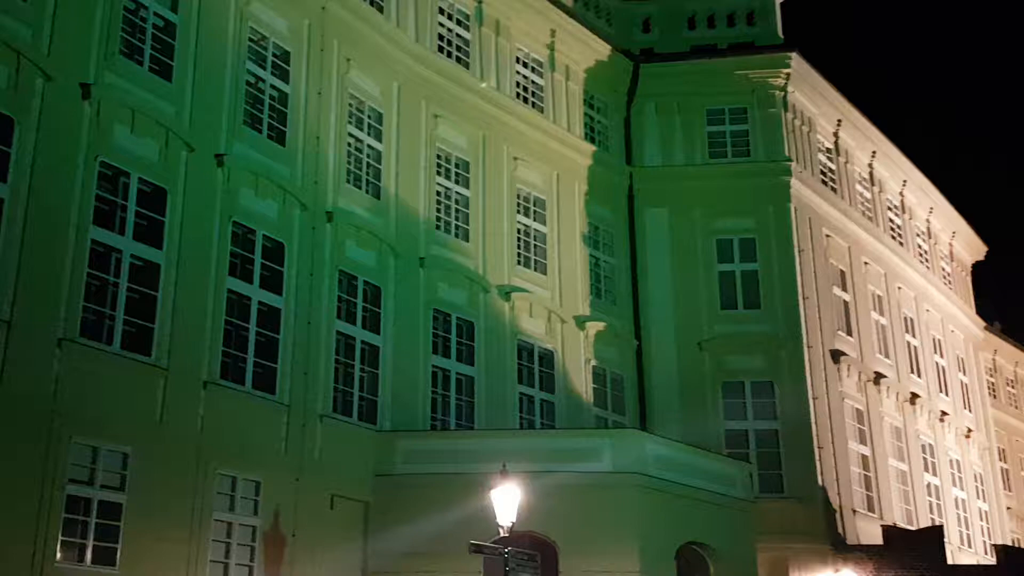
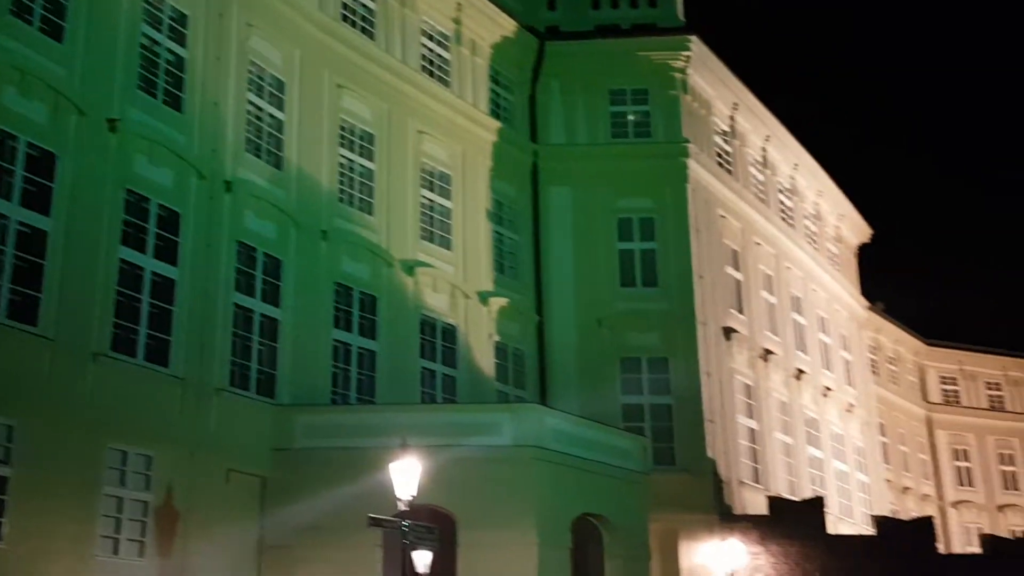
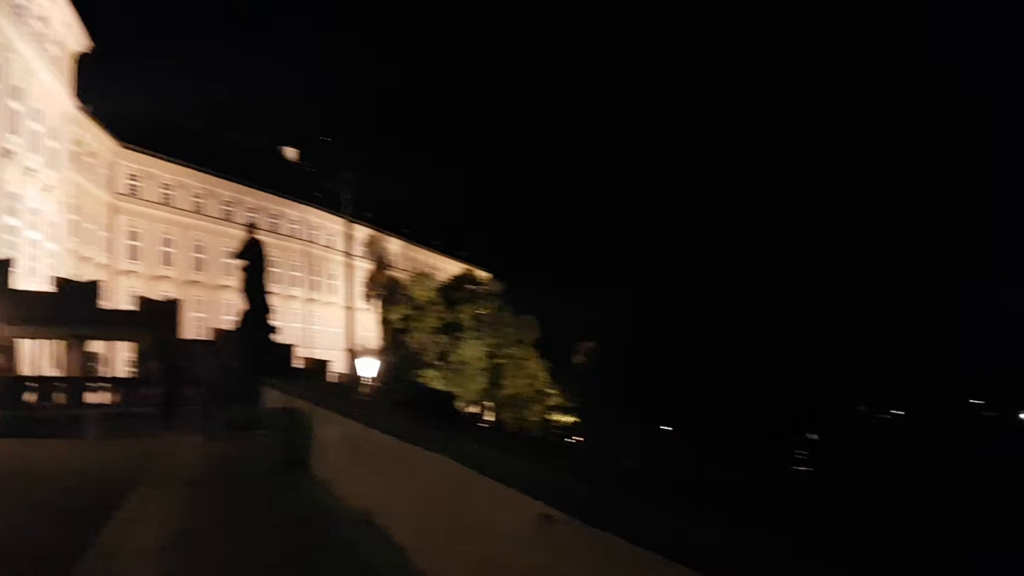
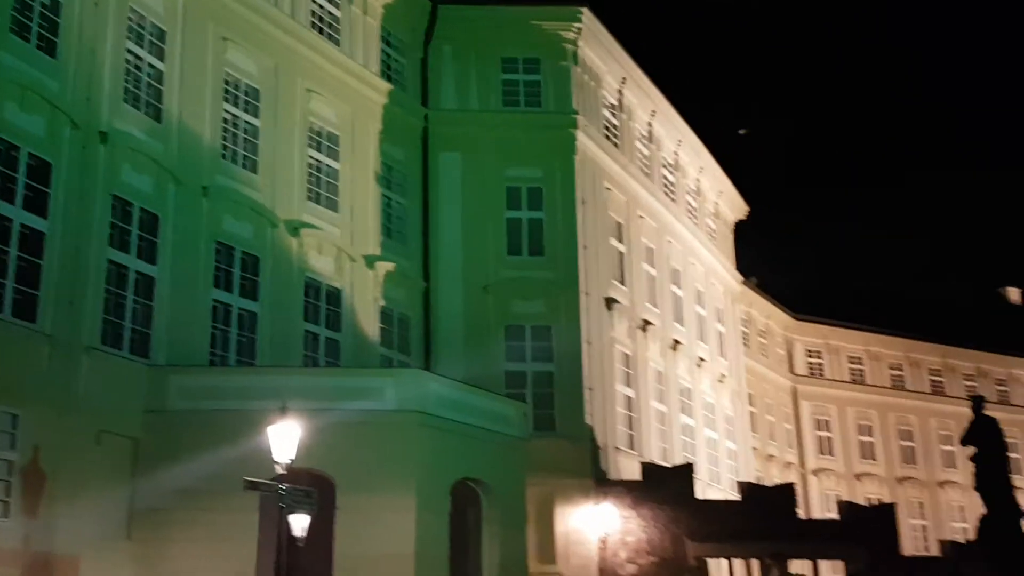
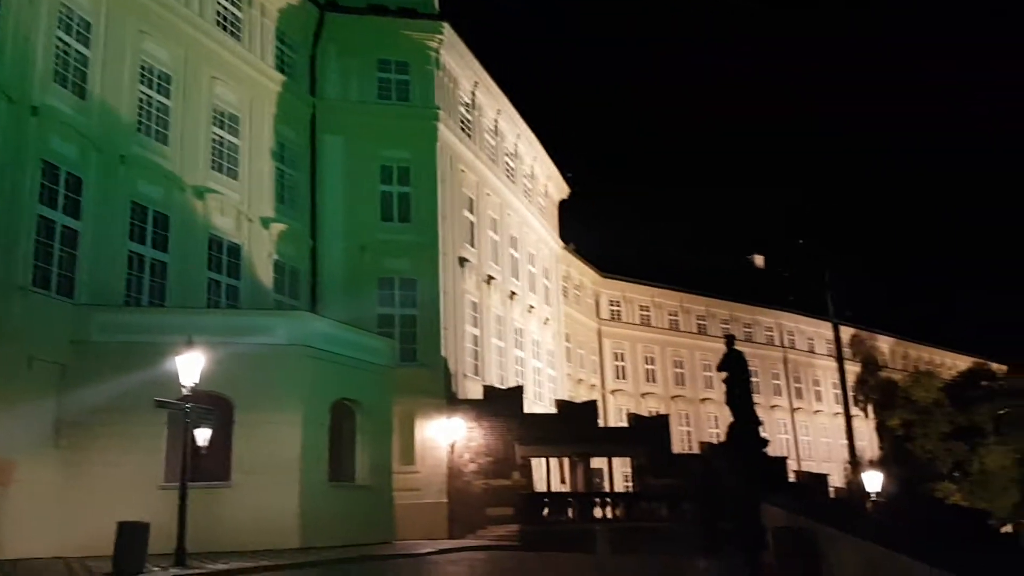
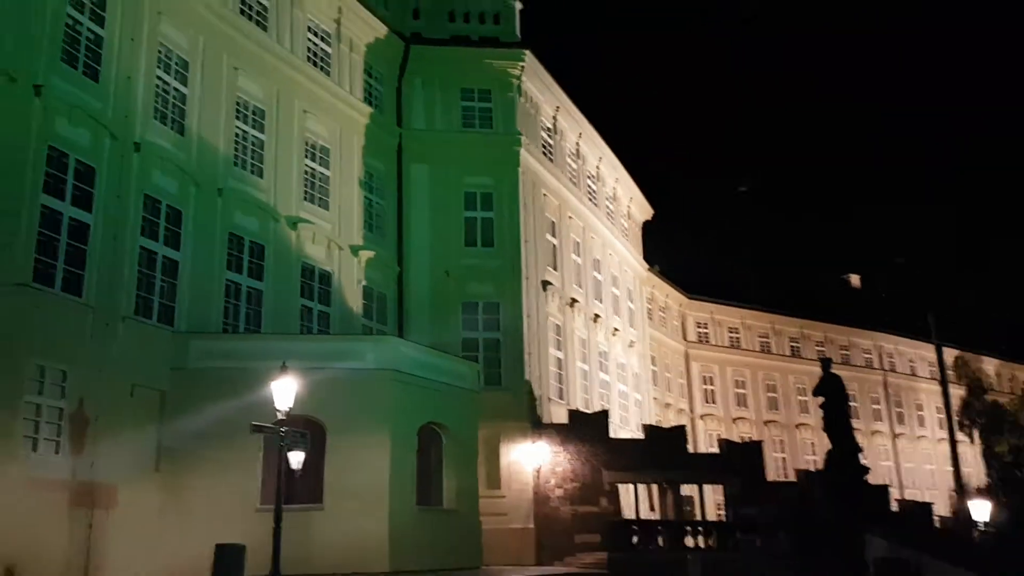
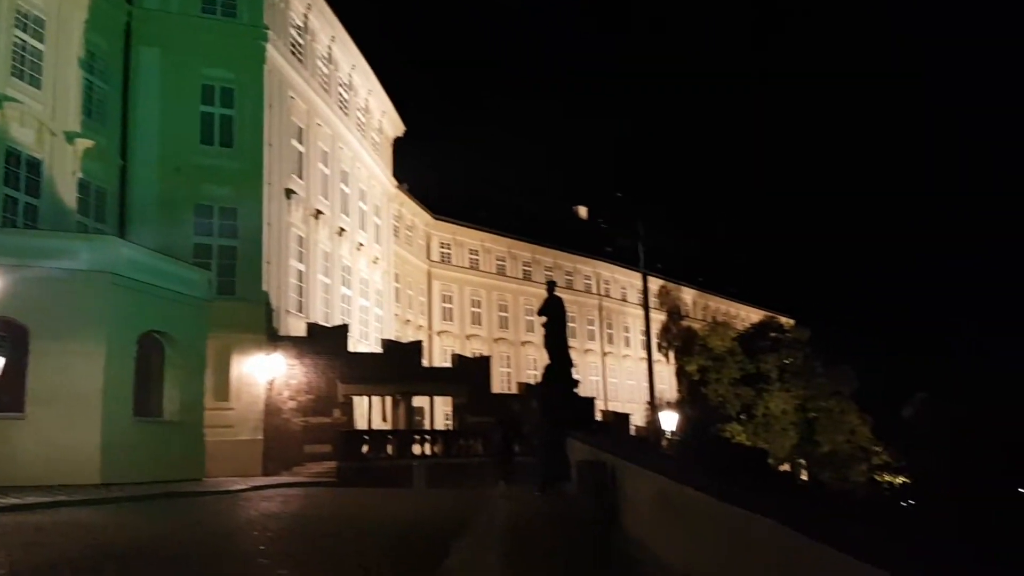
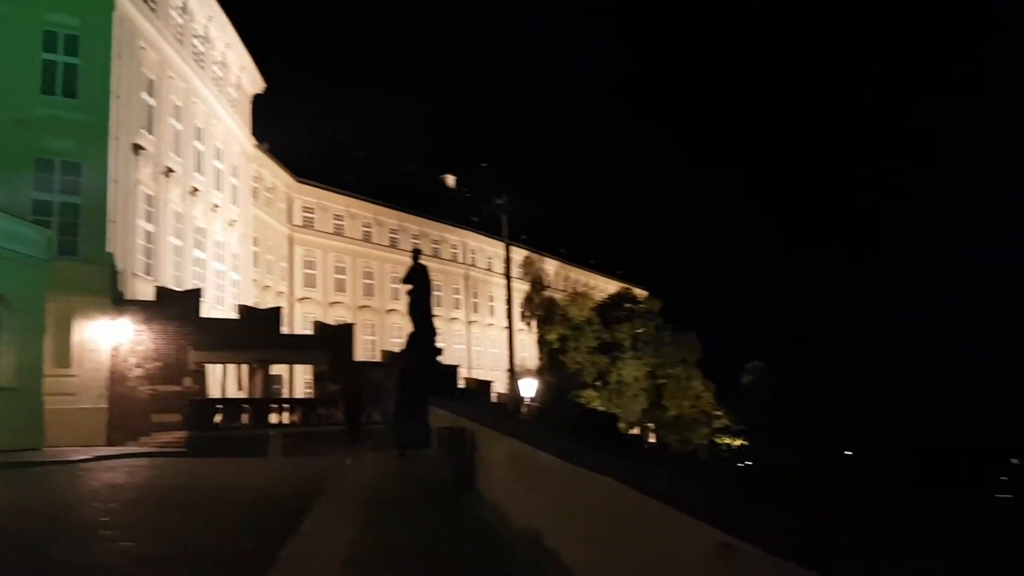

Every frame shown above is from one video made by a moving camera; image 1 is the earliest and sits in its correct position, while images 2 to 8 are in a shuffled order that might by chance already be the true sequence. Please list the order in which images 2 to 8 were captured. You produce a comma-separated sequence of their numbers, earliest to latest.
2, 4, 6, 5, 7, 8, 3
